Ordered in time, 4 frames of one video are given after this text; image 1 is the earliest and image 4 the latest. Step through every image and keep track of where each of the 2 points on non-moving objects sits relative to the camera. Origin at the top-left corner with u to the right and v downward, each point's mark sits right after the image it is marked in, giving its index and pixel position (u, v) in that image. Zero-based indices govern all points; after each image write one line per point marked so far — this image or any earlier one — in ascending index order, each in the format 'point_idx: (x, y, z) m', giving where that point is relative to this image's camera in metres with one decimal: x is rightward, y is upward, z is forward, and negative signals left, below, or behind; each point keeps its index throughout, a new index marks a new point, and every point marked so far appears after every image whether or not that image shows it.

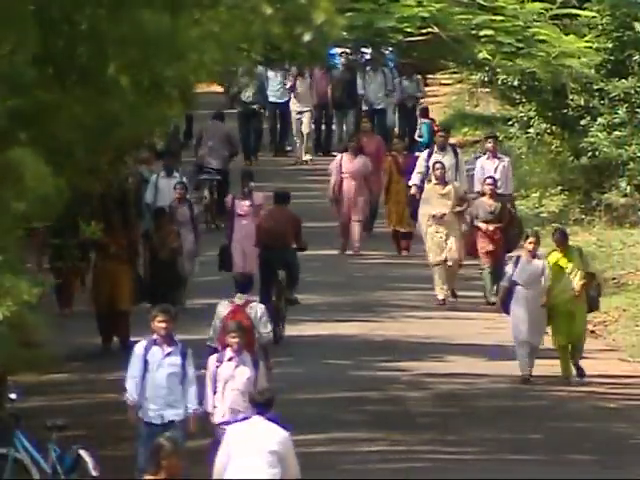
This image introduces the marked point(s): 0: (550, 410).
0: (+1.8, -1.3, +15.5) m
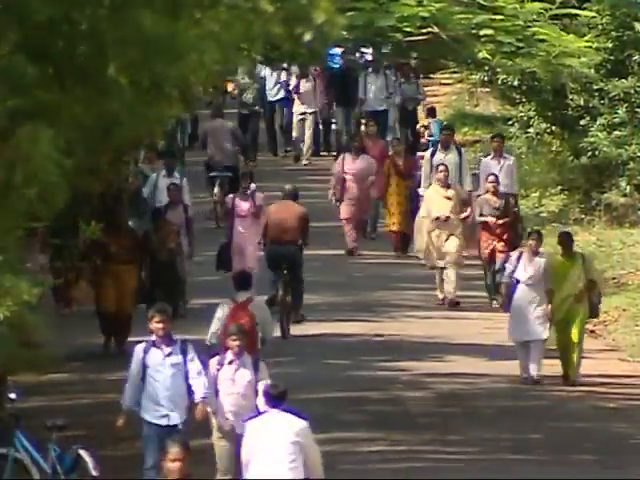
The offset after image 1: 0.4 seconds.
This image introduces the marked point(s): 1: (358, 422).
0: (+1.8, -1.3, +15.5) m
1: (+0.3, -1.5, +15.9) m
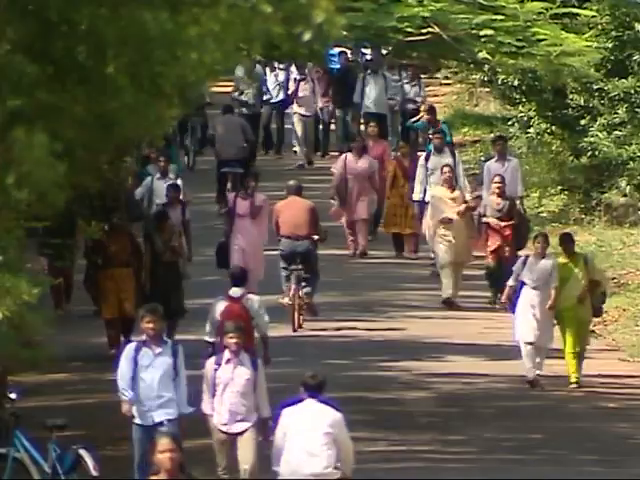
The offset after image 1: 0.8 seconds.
0: (+1.8, -1.3, +15.5) m
1: (+0.3, -1.5, +15.9) m
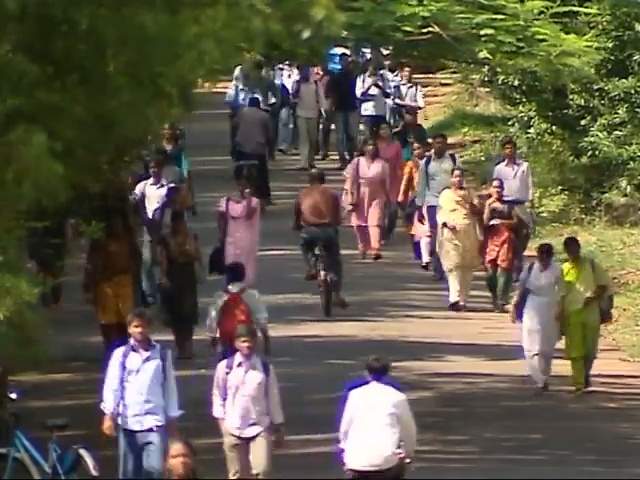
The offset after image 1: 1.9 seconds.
0: (+1.8, -1.4, +15.2) m
1: (+0.3, -1.5, +15.0) m
